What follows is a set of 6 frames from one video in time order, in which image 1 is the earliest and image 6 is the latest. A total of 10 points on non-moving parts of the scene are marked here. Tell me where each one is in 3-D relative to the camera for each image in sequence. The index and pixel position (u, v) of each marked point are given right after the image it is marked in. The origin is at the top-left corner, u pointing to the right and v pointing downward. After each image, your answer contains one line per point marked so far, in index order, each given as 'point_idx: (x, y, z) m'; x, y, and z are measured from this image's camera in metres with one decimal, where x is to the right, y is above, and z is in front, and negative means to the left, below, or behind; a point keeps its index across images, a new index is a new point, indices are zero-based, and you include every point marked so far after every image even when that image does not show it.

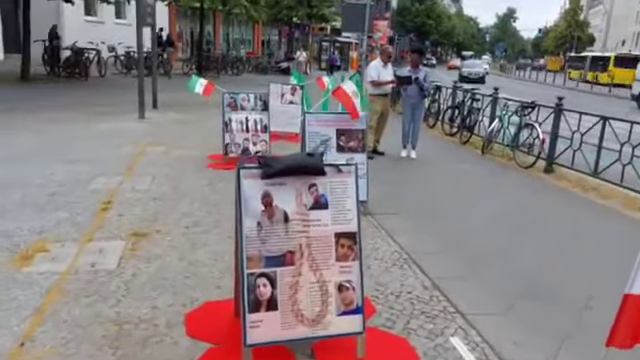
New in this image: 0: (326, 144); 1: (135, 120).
0: (+0.1, +0.4, +6.3) m
1: (-4.5, +1.5, +13.0) m
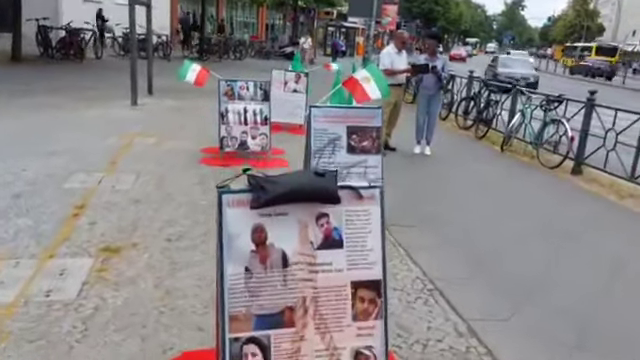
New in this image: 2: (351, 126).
0: (+0.1, +0.4, +5.4) m
1: (-4.4, +1.7, +12.1) m
2: (+0.3, +0.6, +5.4) m
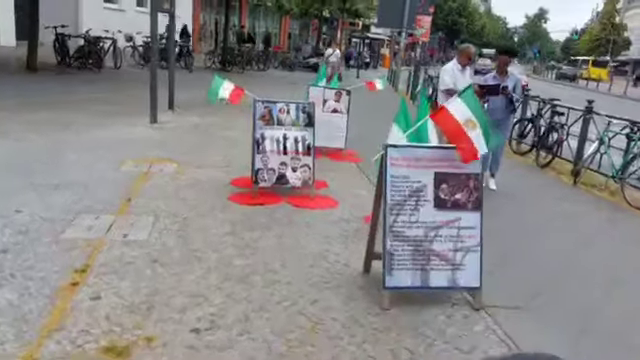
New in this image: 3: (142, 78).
0: (+0.7, -0.1, +4.0) m
1: (-3.6, +1.1, +10.9) m
2: (+0.9, +0.1, +4.1) m
3: (-6.4, +3.7, +19.2) m
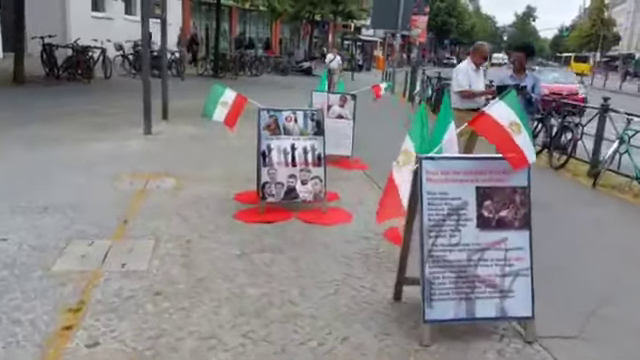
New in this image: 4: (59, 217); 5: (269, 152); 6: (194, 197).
0: (+0.9, -0.2, +3.5) m
1: (-3.5, +0.8, +10.3) m
2: (+1.1, 0.0, +3.6) m
3: (-6.6, +3.3, +18.6) m
4: (-2.9, -0.4, +5.8) m
5: (-0.6, +0.3, +6.2) m
6: (-1.6, -0.2, +6.8) m
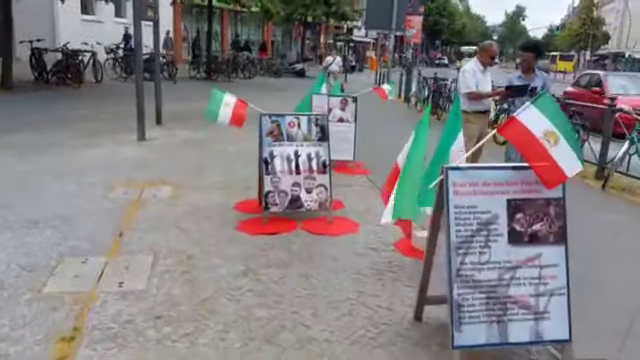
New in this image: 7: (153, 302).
0: (+1.0, -0.3, +3.2) m
1: (-3.5, +0.7, +10.0) m
2: (+1.2, -0.1, +3.3) m
3: (-6.7, +3.1, +18.2) m
4: (-2.8, -0.5, +5.4) m
5: (-0.5, +0.2, +5.9) m
6: (-1.6, -0.3, +6.5) m
7: (-1.3, -0.9, +4.1) m
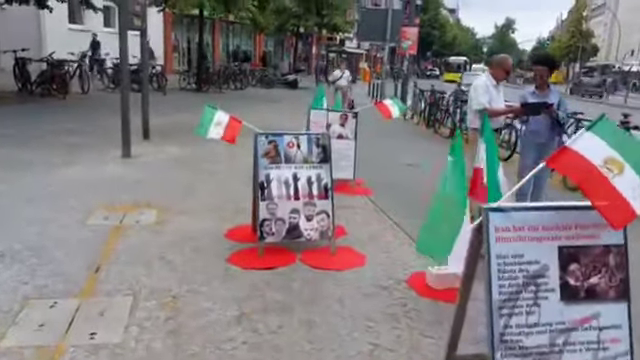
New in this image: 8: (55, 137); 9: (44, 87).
0: (+1.1, -0.5, +2.7) m
1: (-3.6, +0.3, +9.3) m
2: (+1.3, -0.3, +2.7) m
3: (-6.9, +2.6, +17.6) m
4: (-2.8, -0.8, +4.8) m
5: (-0.5, 0.0, +5.3) m
6: (-1.6, -0.6, +5.9) m
7: (-1.2, -1.1, +3.5) m
8: (-5.7, +0.9, +11.3) m
9: (-9.4, +3.2, +18.0) m
